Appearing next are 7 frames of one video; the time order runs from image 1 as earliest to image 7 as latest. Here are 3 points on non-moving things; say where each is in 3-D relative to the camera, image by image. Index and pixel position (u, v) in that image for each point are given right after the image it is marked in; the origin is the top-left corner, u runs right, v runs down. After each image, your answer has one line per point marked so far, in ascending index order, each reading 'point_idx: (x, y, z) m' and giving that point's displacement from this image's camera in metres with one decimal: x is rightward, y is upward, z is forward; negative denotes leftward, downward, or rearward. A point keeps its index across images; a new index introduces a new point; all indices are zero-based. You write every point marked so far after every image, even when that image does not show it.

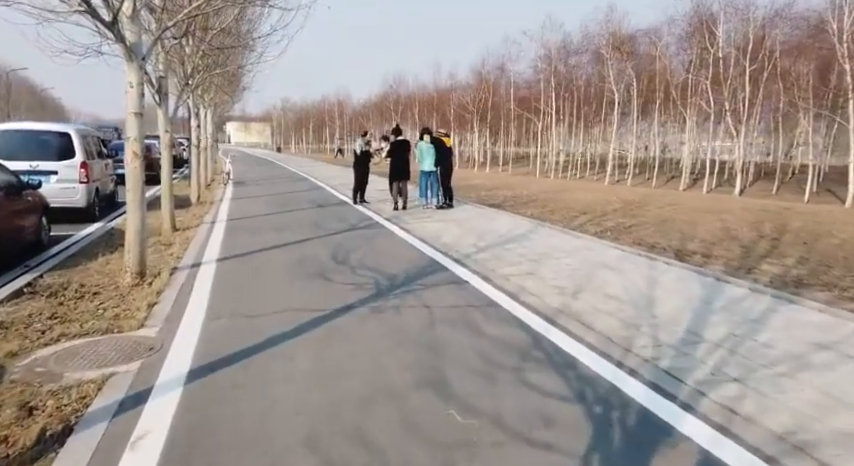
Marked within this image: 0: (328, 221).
0: (-2.3, +0.3, +12.2) m
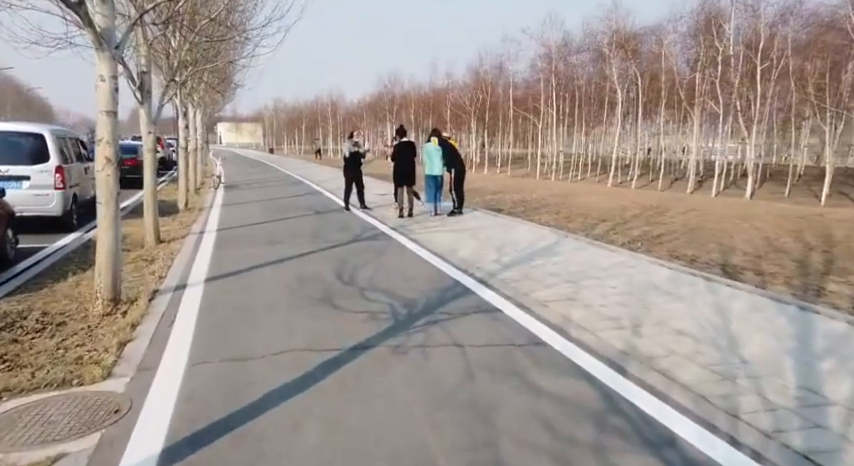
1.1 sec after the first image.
0: (-2.1, 0.0, +11.1) m
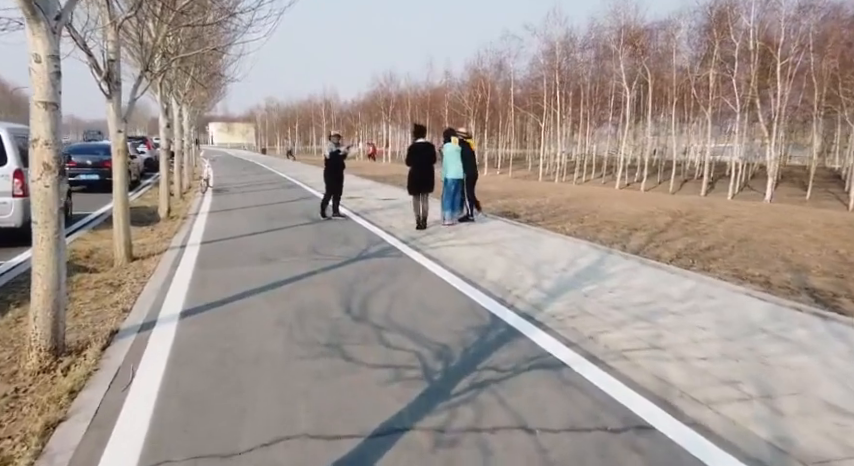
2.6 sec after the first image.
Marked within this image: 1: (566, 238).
0: (-1.8, -0.2, +9.7) m
1: (+2.6, -0.1, +9.5) m
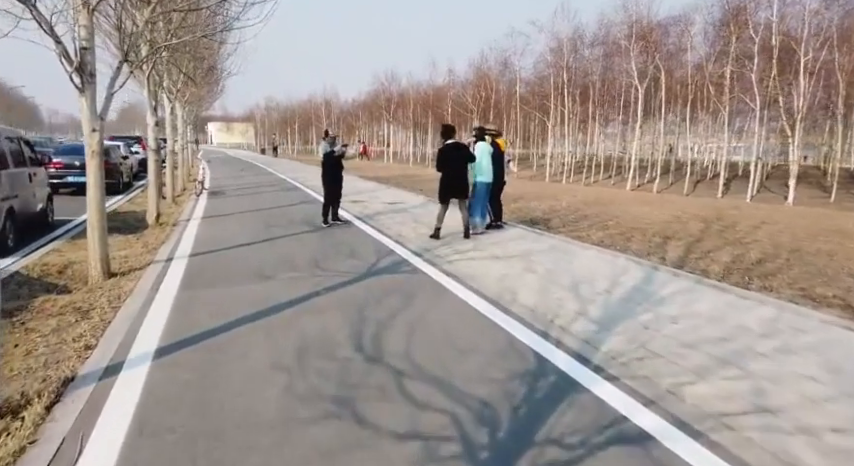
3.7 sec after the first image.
0: (-1.6, -0.4, +8.6) m
1: (+2.8, -0.3, +8.4) m
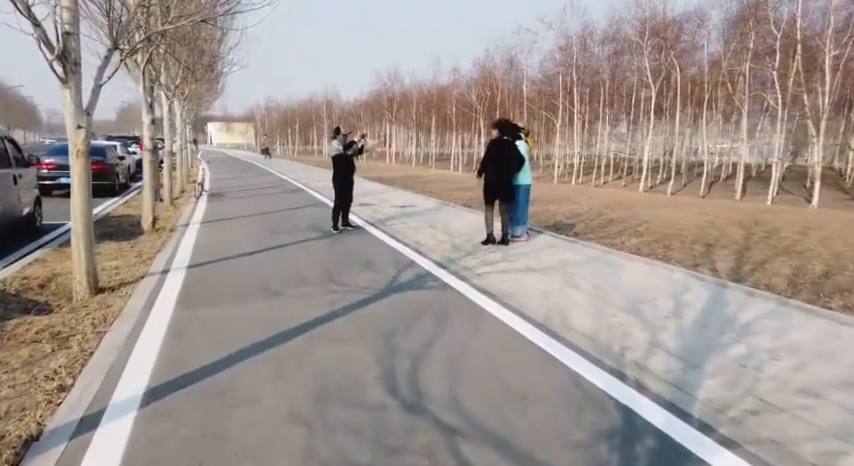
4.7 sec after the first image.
0: (-1.2, -0.6, +7.7) m
1: (+3.2, -0.4, +7.5) m
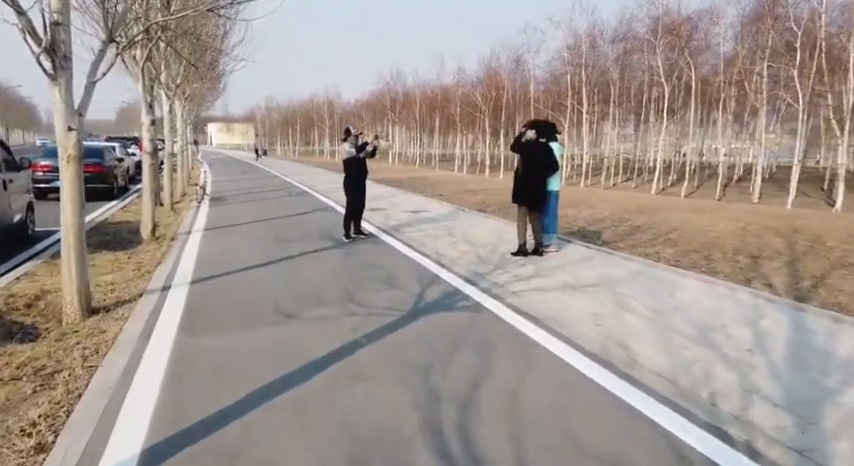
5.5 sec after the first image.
0: (-0.8, -0.7, +7.0) m
1: (+3.6, -0.6, +6.8) m
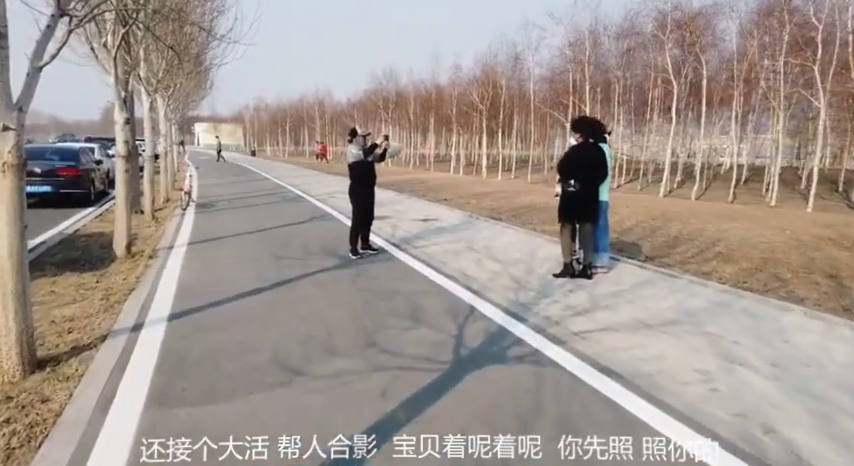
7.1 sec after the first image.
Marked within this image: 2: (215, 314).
0: (-0.4, -1.0, +5.6) m
1: (+4.0, -0.8, +5.5) m
2: (-2.5, -0.9, +6.2) m
